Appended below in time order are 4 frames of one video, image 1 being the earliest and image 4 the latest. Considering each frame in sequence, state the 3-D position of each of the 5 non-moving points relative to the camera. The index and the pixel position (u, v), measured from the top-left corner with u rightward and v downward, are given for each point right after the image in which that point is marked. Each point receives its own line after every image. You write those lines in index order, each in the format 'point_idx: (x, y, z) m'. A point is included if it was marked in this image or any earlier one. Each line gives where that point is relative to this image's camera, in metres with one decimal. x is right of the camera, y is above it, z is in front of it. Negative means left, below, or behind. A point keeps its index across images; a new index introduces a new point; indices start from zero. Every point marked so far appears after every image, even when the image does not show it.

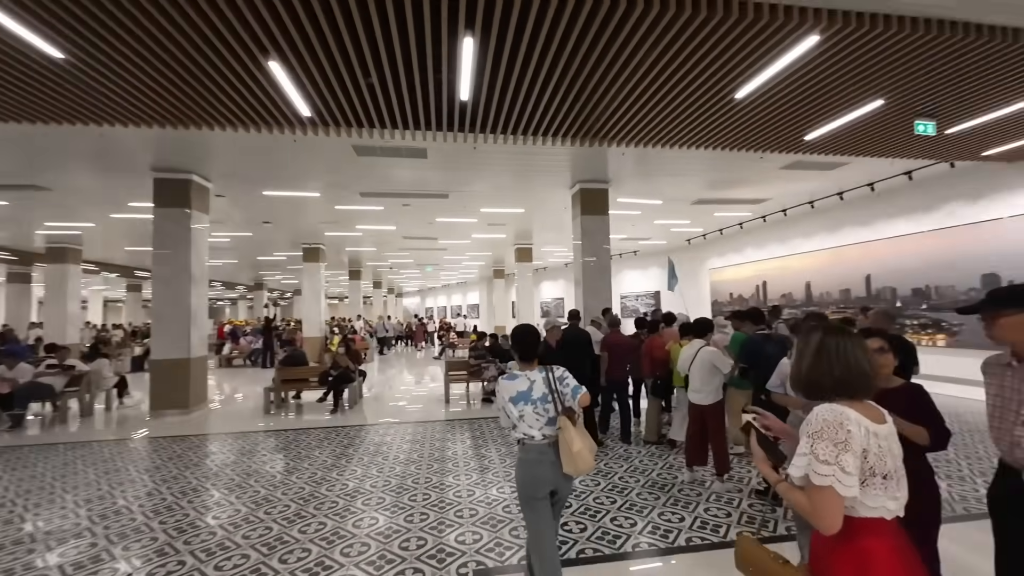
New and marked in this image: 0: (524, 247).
0: (+0.5, +1.6, +16.1) m
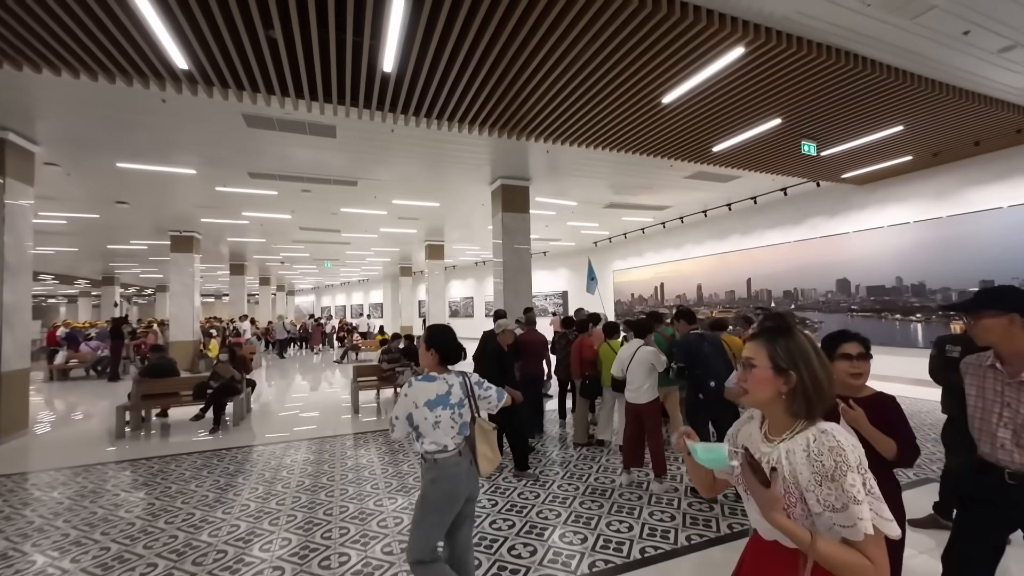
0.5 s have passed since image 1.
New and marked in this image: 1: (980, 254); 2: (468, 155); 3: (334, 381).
0: (-2.8, +1.6, +15.5) m
1: (+7.9, +0.6, +7.2) m
2: (-0.8, +2.3, +7.4) m
3: (-5.0, -2.6, +12.1) m
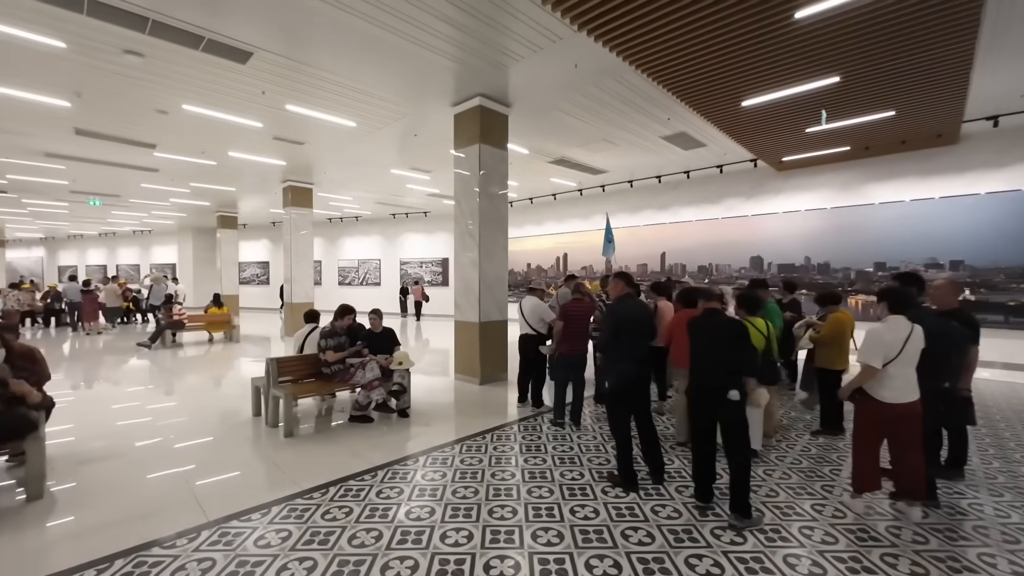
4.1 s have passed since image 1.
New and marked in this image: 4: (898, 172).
0: (-5.8, +2.8, +11.7) m
1: (+7.2, +1.0, +8.6) m
2: (-0.7, +2.8, +5.1) m
3: (-6.7, -1.7, +7.9) m
4: (+7.4, +2.2, +8.3) m
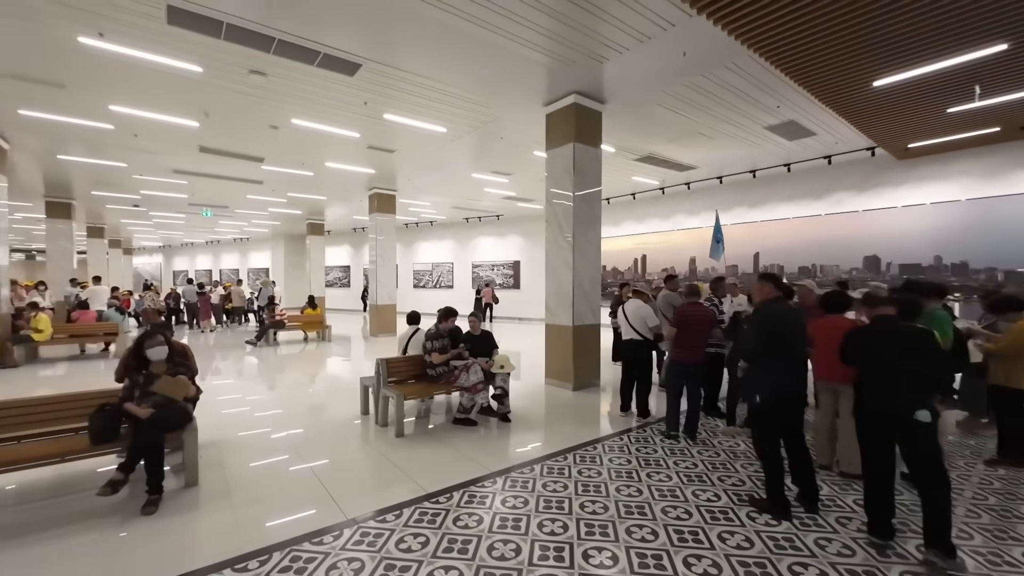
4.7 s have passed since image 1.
0: (-3.7, +2.7, +12.2) m
1: (+8.8, +0.9, +7.3) m
2: (+0.5, +2.8, +5.0) m
3: (-5.1, -1.7, +8.6) m
4: (+9.0, +2.2, +7.0) m
